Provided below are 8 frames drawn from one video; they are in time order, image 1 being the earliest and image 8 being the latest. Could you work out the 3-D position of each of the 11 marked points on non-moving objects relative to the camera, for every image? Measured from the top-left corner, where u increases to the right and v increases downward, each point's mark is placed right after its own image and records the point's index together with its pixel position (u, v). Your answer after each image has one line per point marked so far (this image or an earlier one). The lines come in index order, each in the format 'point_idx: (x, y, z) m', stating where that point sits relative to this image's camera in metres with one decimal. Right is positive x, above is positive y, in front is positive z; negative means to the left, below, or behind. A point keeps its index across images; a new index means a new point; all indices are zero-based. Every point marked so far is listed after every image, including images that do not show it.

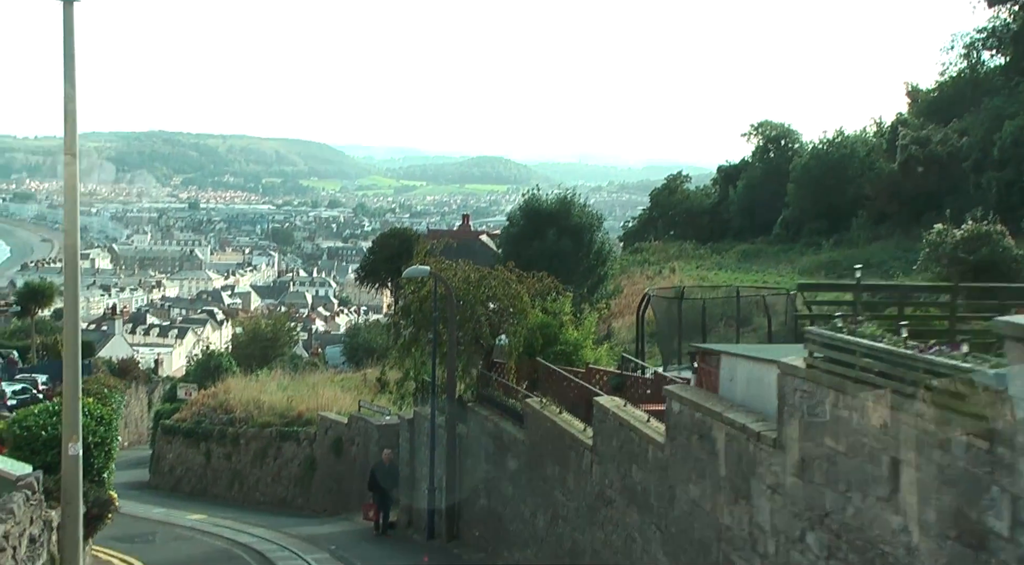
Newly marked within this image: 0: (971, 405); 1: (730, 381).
0: (+2.0, -0.5, +5.5) m
1: (+1.6, -0.7, +9.3) m
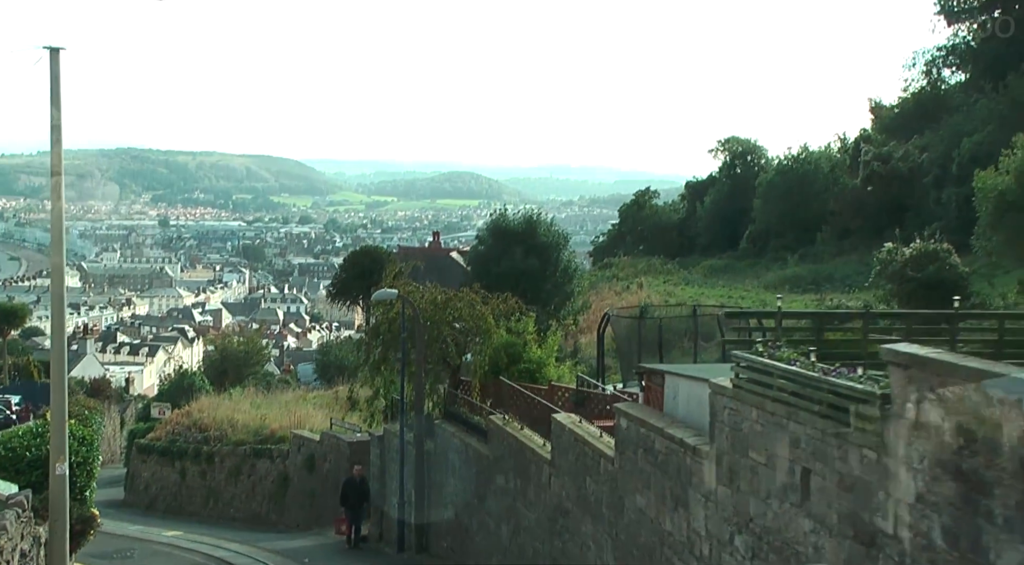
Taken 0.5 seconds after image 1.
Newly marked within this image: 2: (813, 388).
0: (+1.8, -0.7, +6.3) m
1: (+1.3, -0.9, +10.1) m
2: (+1.6, -0.6, +6.9) m
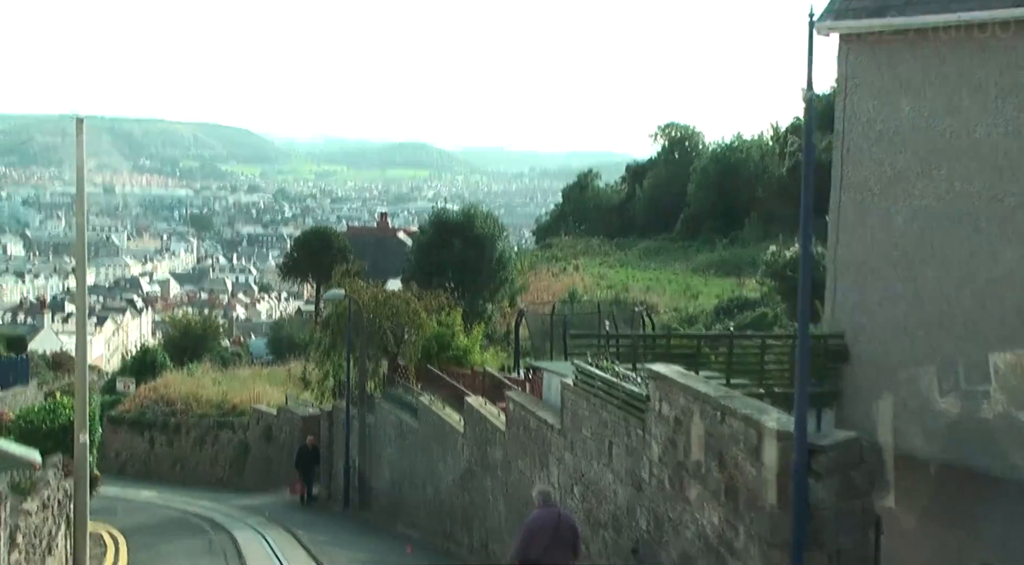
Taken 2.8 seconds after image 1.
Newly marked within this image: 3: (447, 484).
0: (+1.0, -1.0, +10.1) m
1: (+0.4, -1.2, +13.9) m
2: (+0.9, -0.9, +10.7) m
3: (-0.9, -2.8, +17.5) m
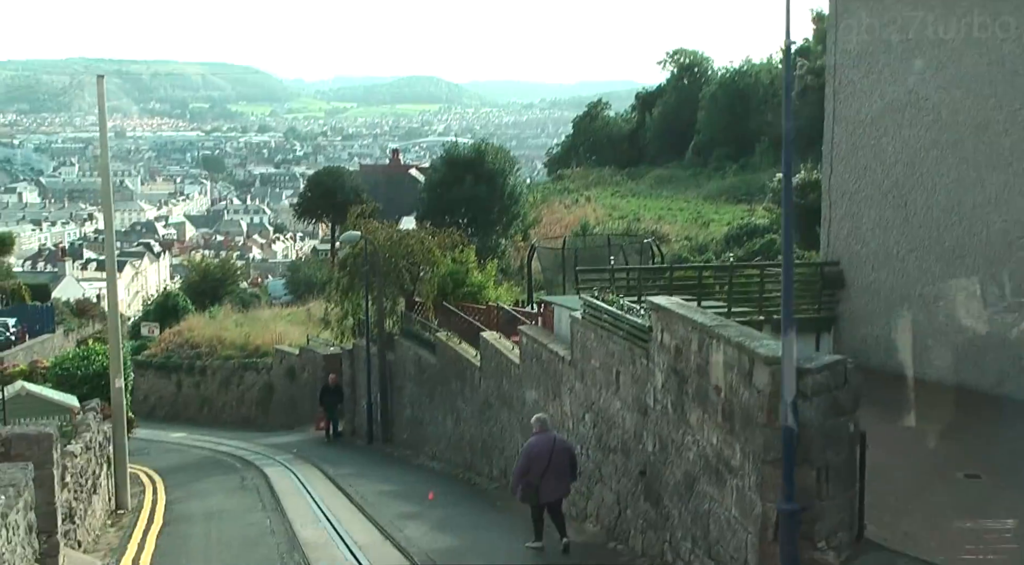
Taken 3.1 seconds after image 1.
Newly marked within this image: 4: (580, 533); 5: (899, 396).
0: (+1.1, -0.5, +10.7) m
1: (+0.5, -0.5, +14.5) m
2: (+1.0, -0.3, +11.3) m
3: (-0.7, -1.9, +18.2) m
4: (+0.6, -2.3, +11.8) m
5: (+3.6, -1.1, +12.1) m
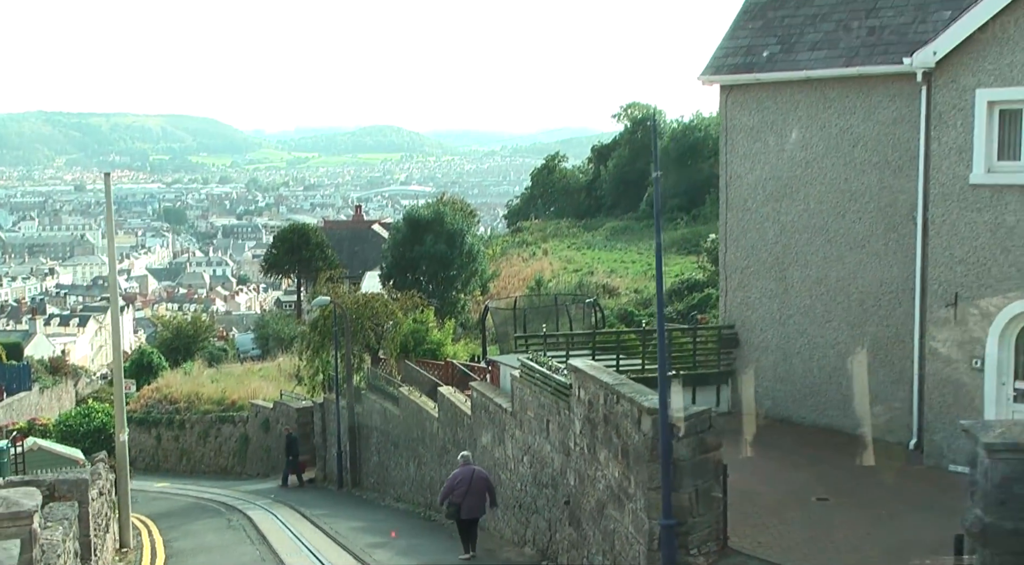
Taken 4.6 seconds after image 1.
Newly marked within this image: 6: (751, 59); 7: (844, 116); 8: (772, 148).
0: (+0.6, -1.2, +13.3) m
1: (-0.1, -1.3, +17.1) m
2: (+0.4, -1.1, +13.9) m
3: (-1.4, -2.9, +20.7) m
4: (+0.1, -3.1, +14.3) m
5: (+3.1, -1.8, +14.7) m
6: (+2.9, +2.7, +15.5) m
7: (+3.8, +1.9, +14.6) m
8: (+3.1, +1.6, +15.4) m
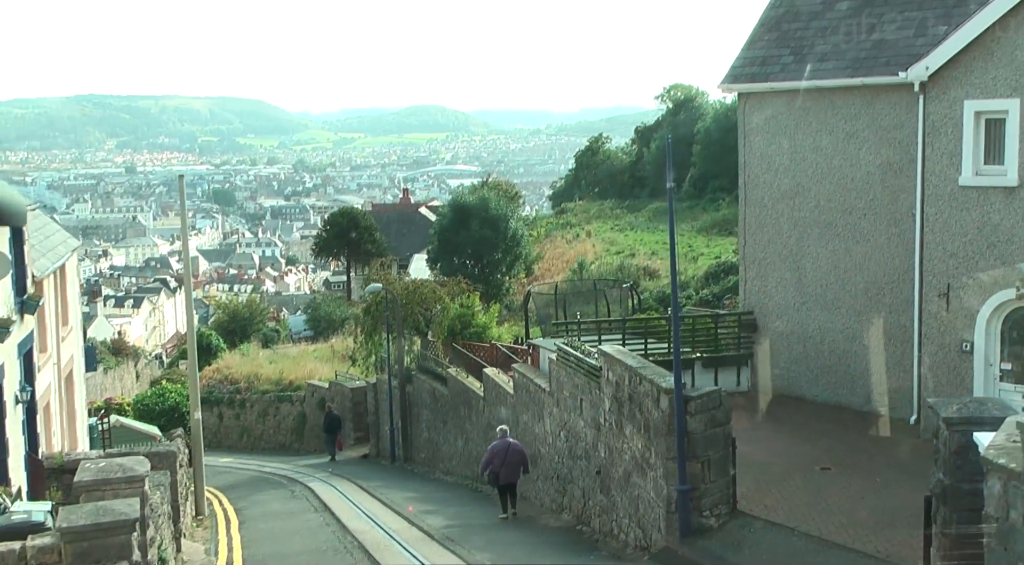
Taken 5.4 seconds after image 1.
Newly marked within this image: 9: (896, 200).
0: (+1.0, -1.1, +14.9) m
1: (+0.4, -1.2, +18.7) m
2: (+0.8, -1.0, +15.5) m
3: (-0.7, -2.7, +22.4) m
4: (+0.6, -3.0, +16.0) m
5: (+3.5, -1.7, +16.2) m
6: (+3.4, +2.8, +16.9) m
7: (+4.2, +2.0, +16.0) m
8: (+3.6, +1.7, +16.8) m
9: (+4.7, +1.0, +15.5) m
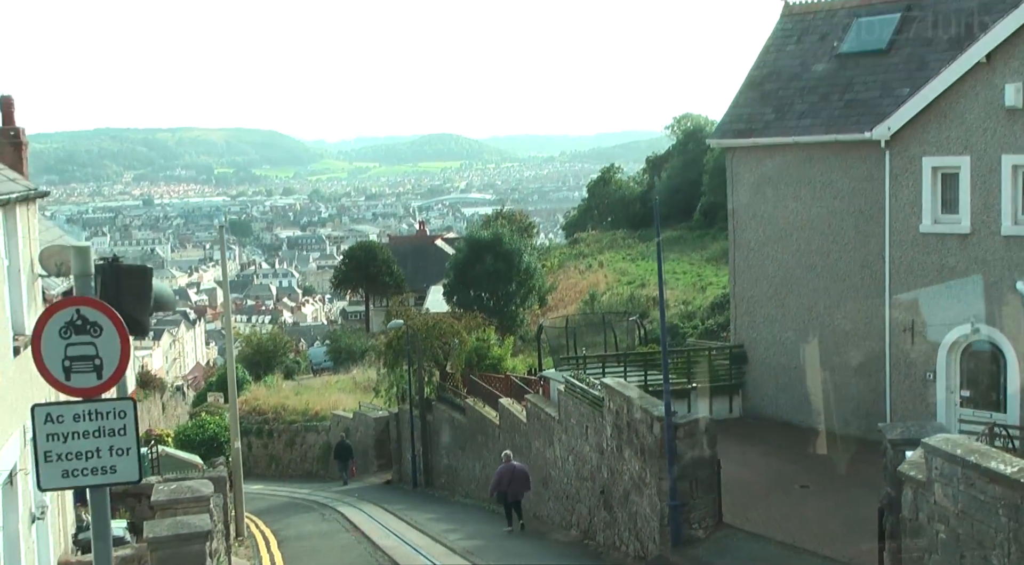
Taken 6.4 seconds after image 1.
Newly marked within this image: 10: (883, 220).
0: (+1.1, -1.6, +16.6) m
1: (+0.6, -1.8, +20.4) m
2: (+1.0, -1.5, +17.2) m
3: (-0.4, -3.4, +24.1) m
4: (+0.7, -3.5, +17.7) m
5: (+3.7, -2.2, +17.9) m
6: (+3.5, +2.3, +18.7) m
7: (+4.4, +1.5, +17.7) m
8: (+3.8, +1.2, +18.6) m
9: (+4.8, +0.5, +17.3) m
10: (+4.9, +0.8, +16.9) m
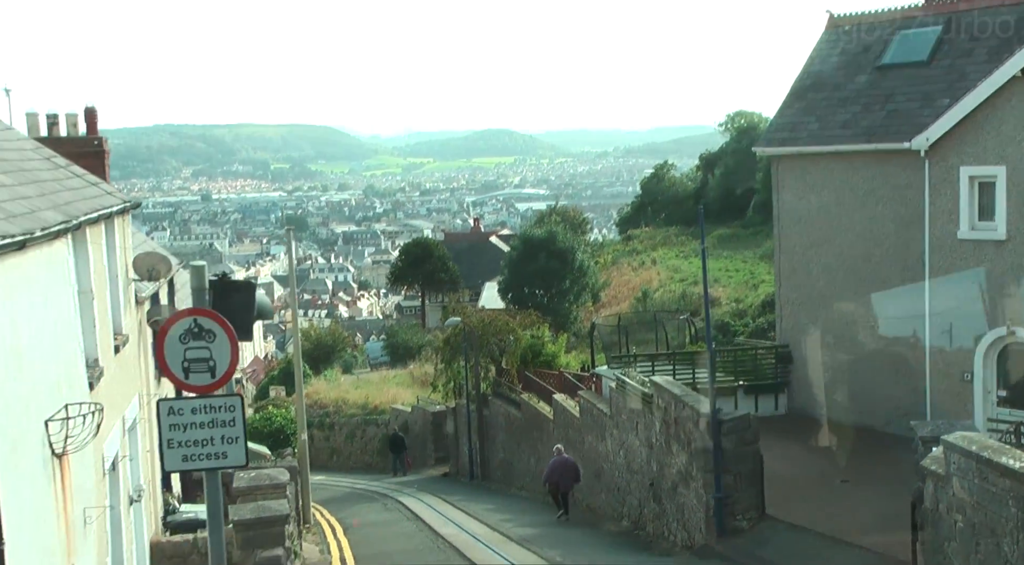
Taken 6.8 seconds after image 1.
0: (+1.9, -1.7, +17.5) m
1: (+1.5, -1.8, +21.3) m
2: (+1.8, -1.5, +18.1) m
3: (+0.6, -3.4, +25.0) m
4: (+1.5, -3.5, +18.6) m
5: (+4.5, -2.2, +18.6) m
6: (+4.3, +2.3, +19.5) m
7: (+5.1, +1.5, +18.5) m
8: (+4.6, +1.2, +19.4) m
9: (+5.6, +0.5, +18.0) m
10: (+5.7, +0.8, +17.6) m
